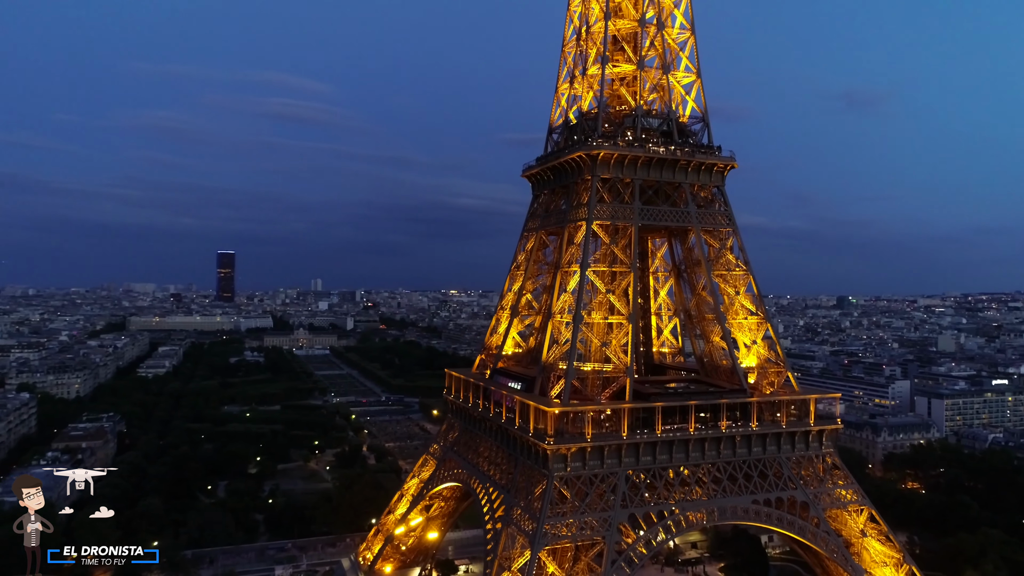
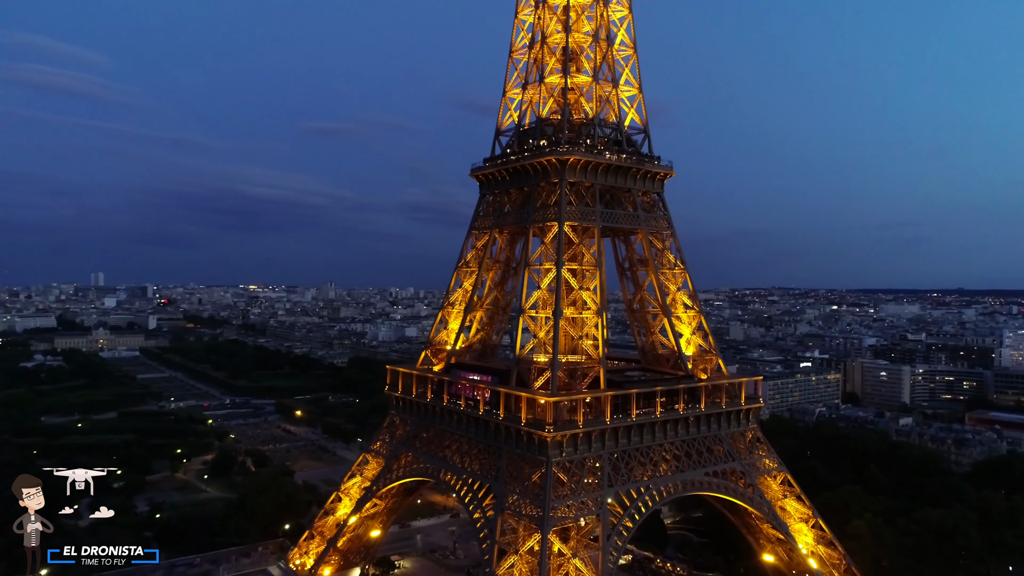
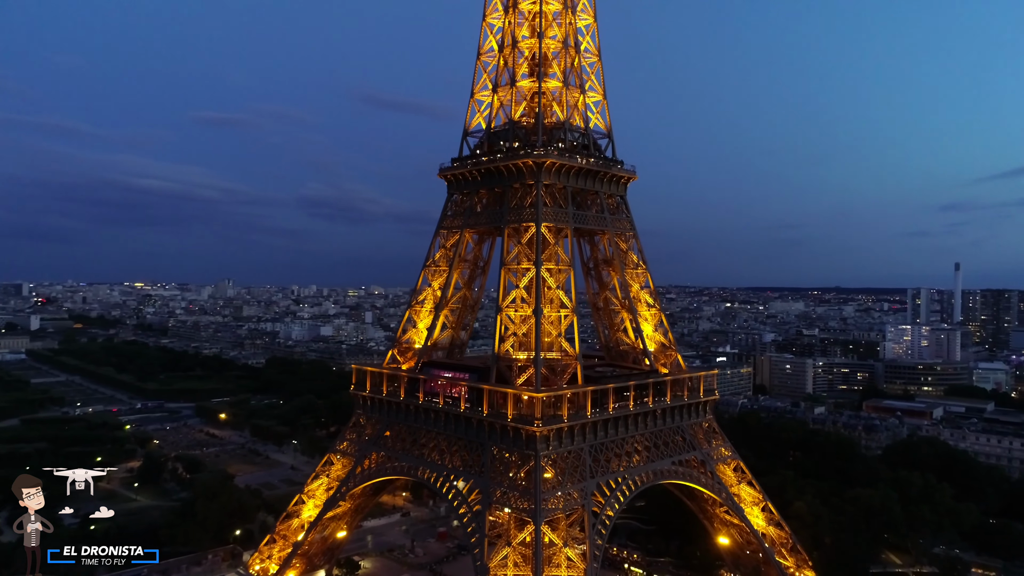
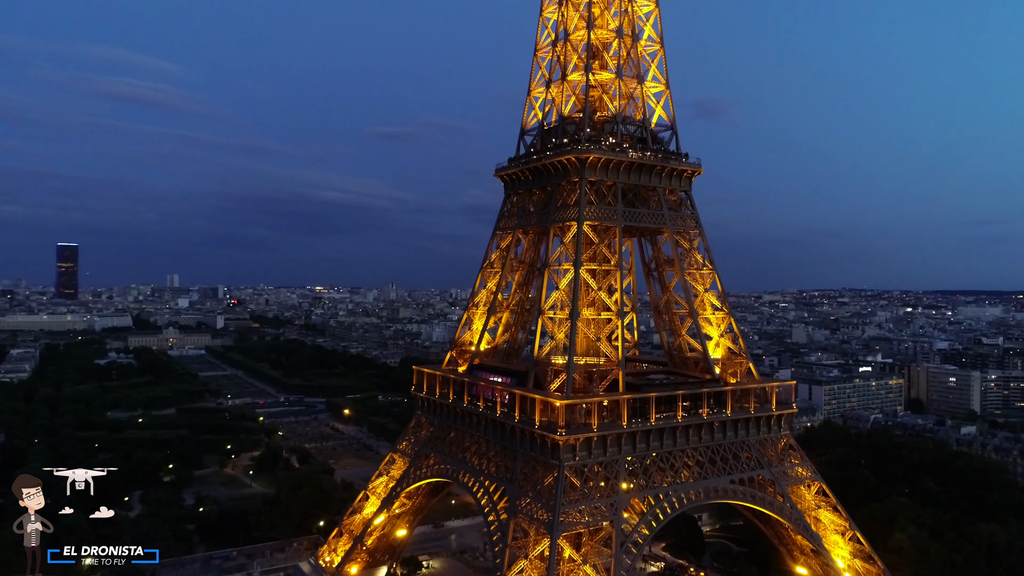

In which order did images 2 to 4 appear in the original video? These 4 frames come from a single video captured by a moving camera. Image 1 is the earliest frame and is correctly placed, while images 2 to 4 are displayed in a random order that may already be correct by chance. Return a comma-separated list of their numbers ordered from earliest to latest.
4, 2, 3
